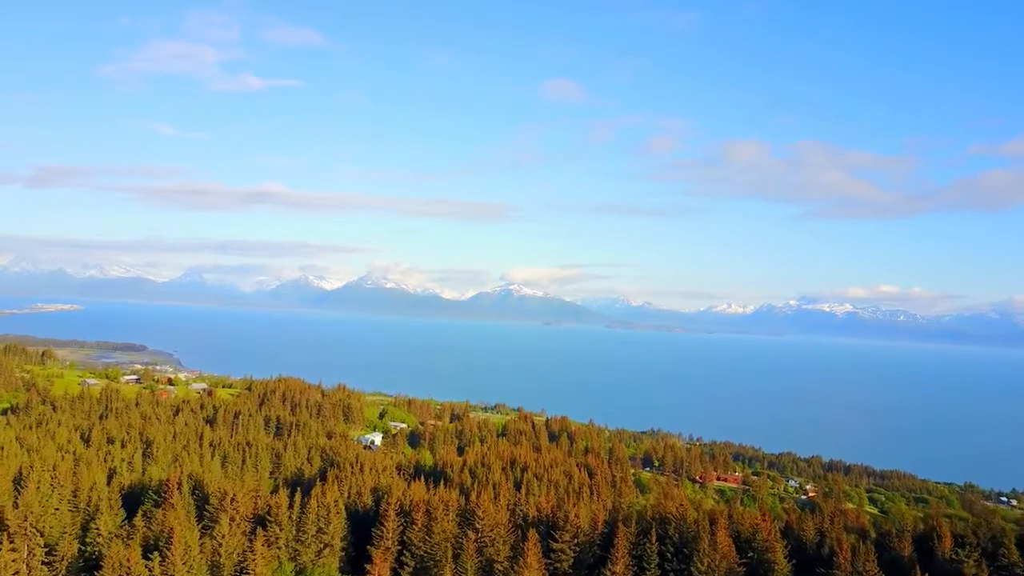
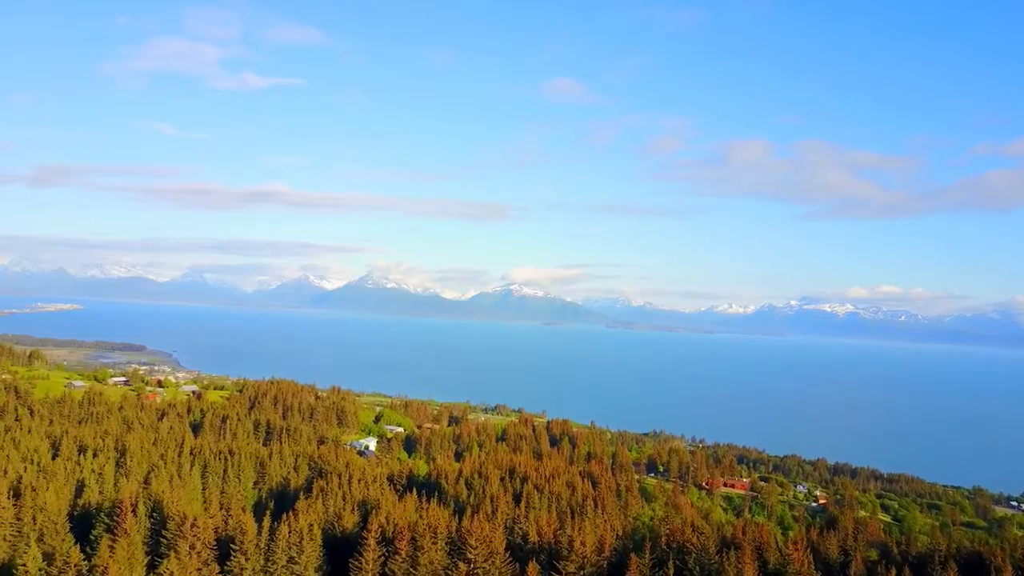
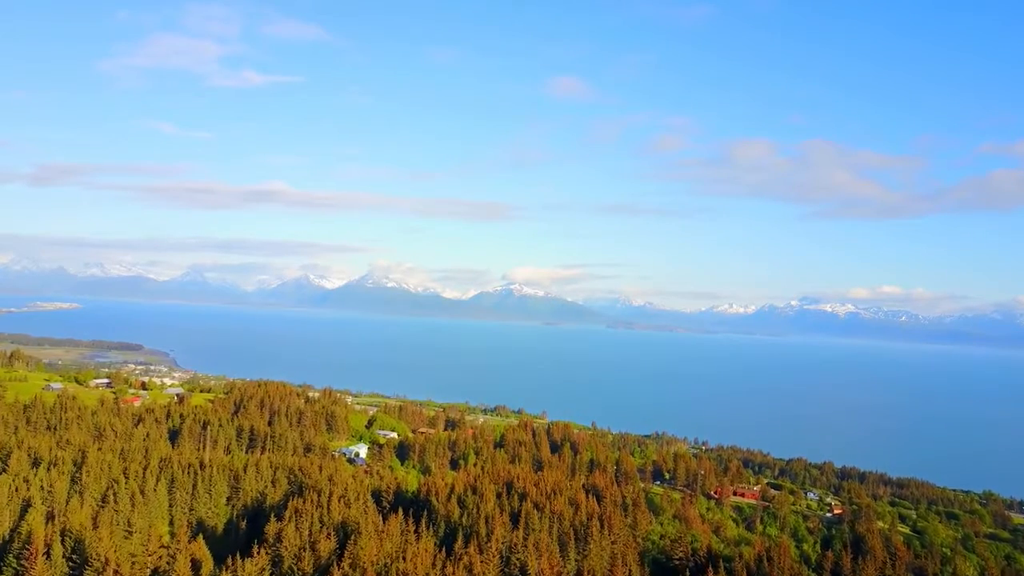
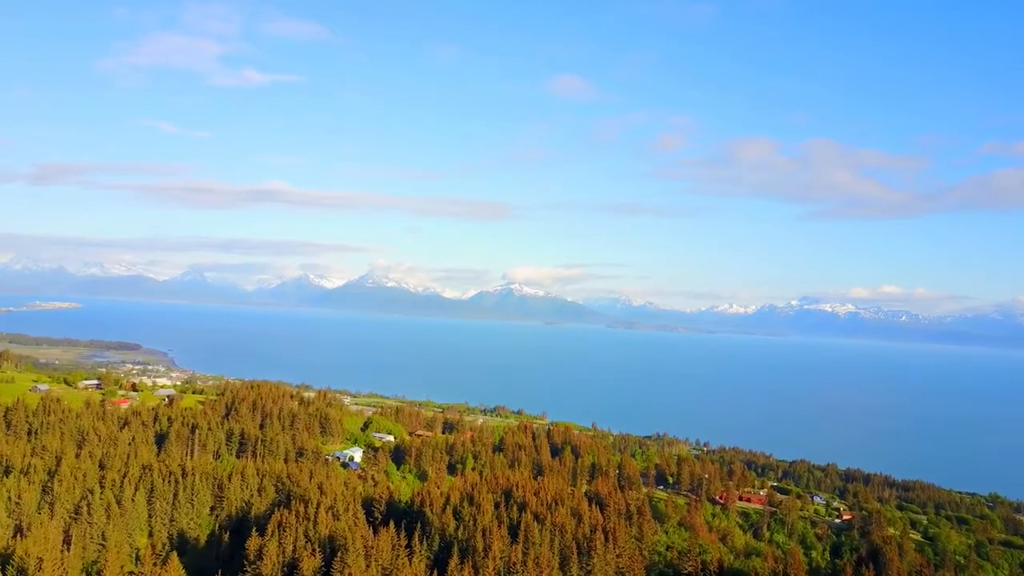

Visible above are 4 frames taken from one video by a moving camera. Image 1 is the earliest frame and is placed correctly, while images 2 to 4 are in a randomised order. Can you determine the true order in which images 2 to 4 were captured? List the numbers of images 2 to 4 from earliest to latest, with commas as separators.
2, 3, 4
